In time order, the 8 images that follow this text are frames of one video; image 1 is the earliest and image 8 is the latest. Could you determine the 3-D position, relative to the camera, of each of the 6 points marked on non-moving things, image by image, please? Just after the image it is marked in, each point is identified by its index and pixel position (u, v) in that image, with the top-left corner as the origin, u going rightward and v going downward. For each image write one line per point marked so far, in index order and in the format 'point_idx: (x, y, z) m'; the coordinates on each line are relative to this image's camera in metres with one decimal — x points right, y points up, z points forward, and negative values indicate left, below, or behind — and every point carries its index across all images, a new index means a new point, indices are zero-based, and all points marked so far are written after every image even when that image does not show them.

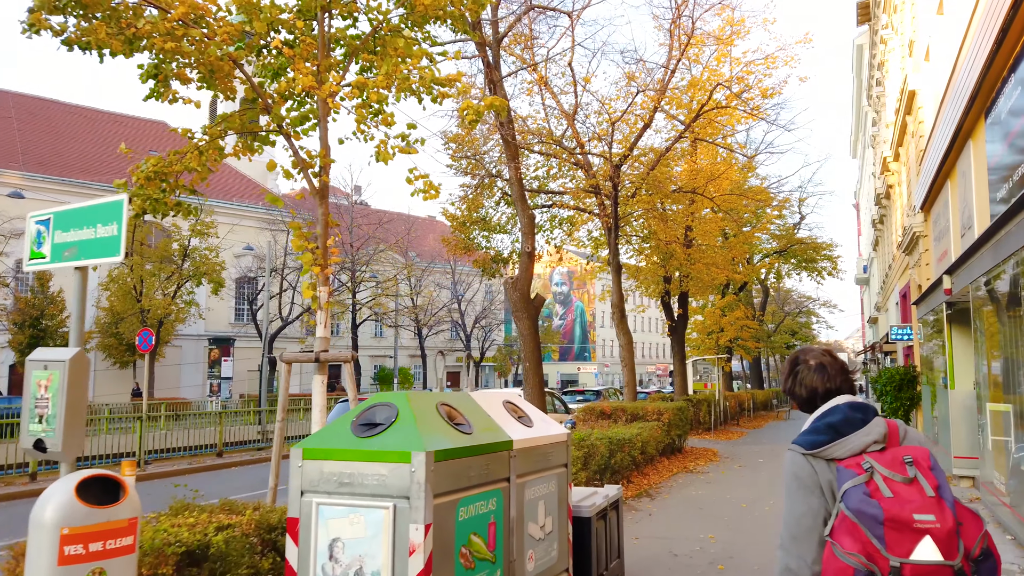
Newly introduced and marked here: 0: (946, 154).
0: (+6.6, +2.1, +11.7) m
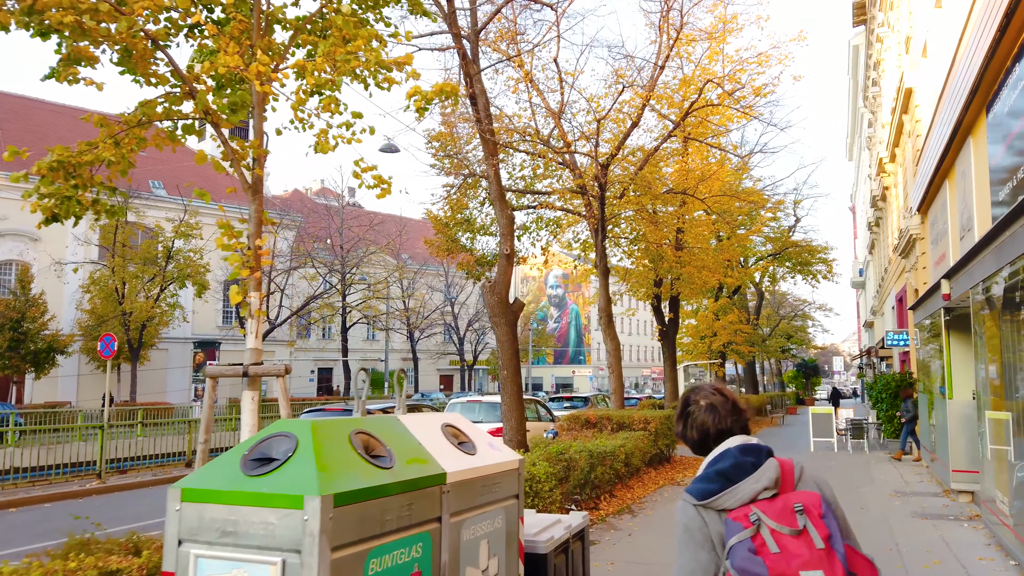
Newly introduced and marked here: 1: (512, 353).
0: (+6.3, +2.0, +11.2) m
1: (0.0, -0.9, +10.9) m
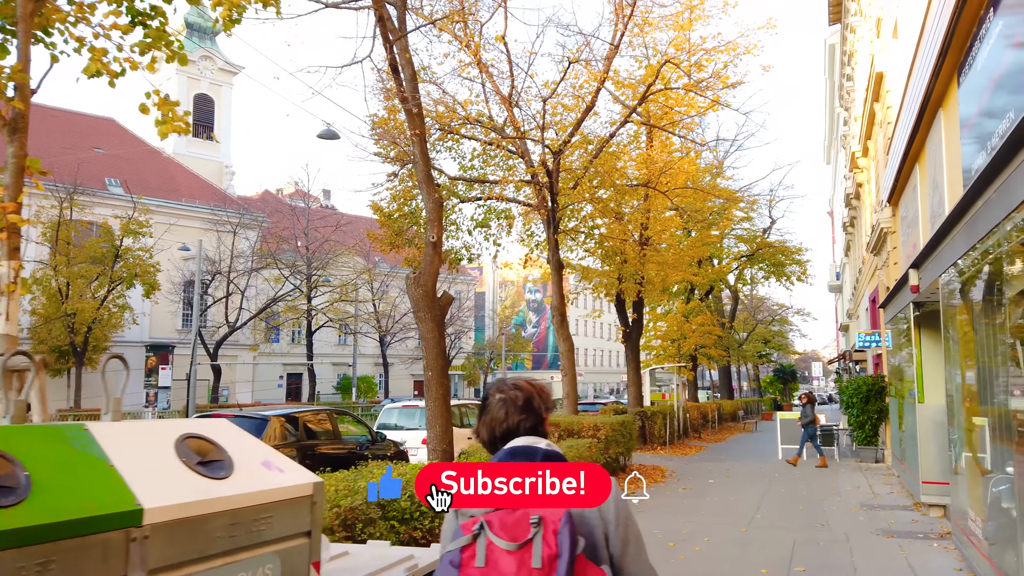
0: (+5.3, +2.1, +10.2) m
1: (-0.9, -0.8, +9.8) m
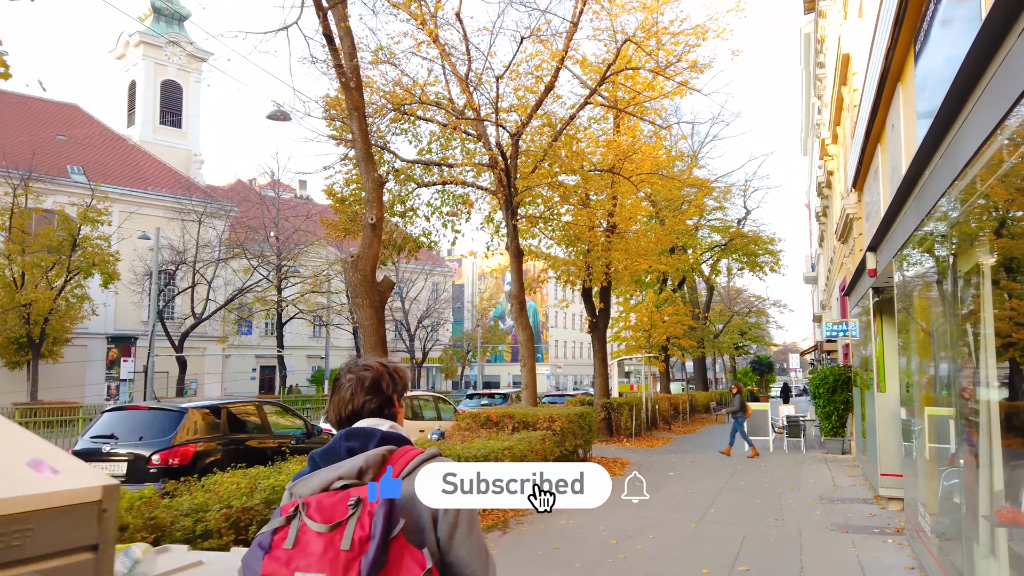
0: (+4.6, +2.3, +9.8) m
1: (-1.6, -0.6, +9.3) m
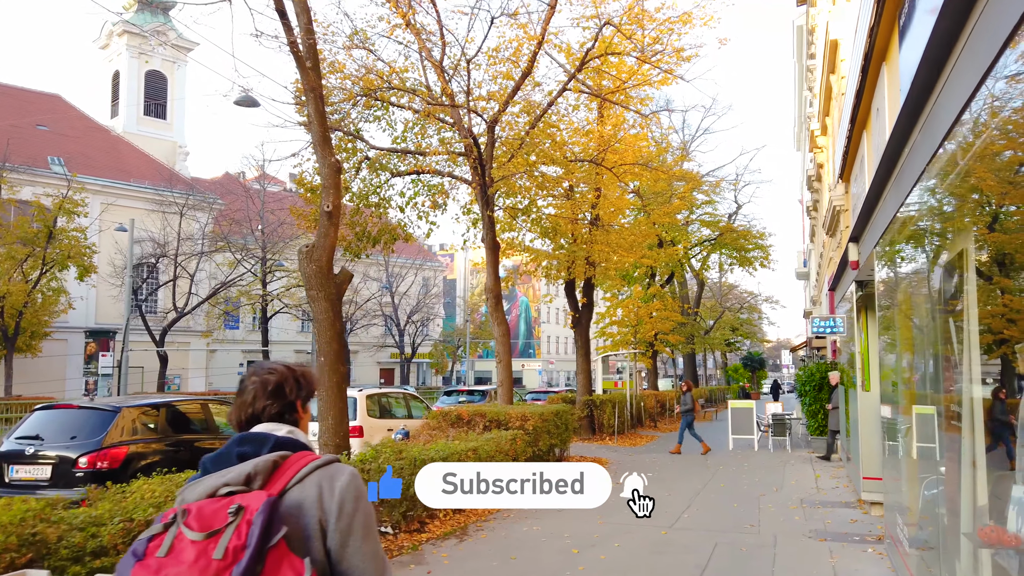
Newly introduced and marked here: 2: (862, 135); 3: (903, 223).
0: (+4.2, +2.4, +9.3) m
1: (-2.0, -0.5, +8.8) m
2: (+4.7, +2.1, +10.3) m
3: (+3.5, +0.5, +7.0) m
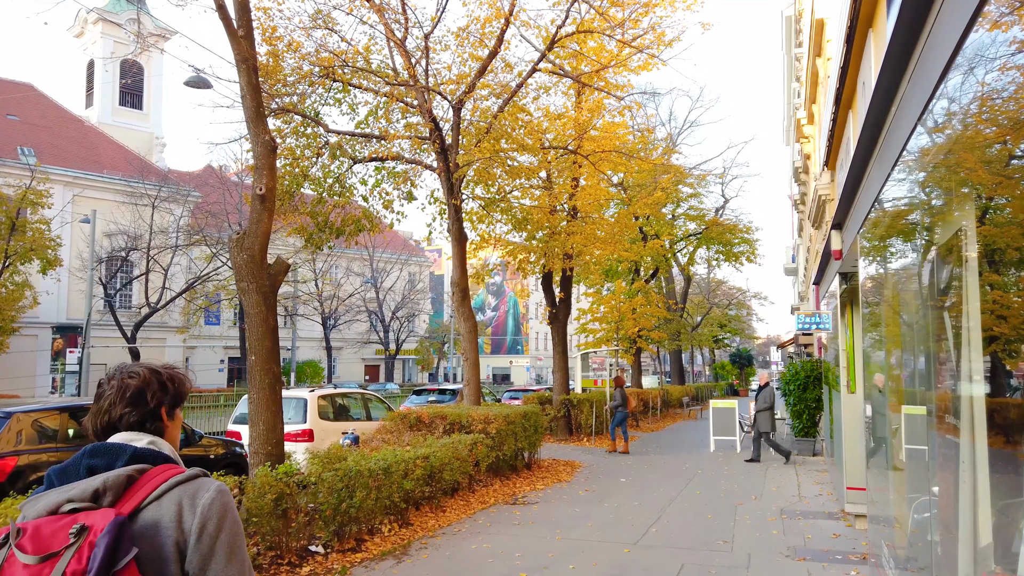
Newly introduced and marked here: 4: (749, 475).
0: (+3.7, +2.4, +8.6) m
1: (-2.5, -0.4, +7.9) m
2: (+4.2, +2.1, +9.6) m
3: (+3.0, +0.5, +6.2) m
4: (+3.8, -3.0, +12.3) m
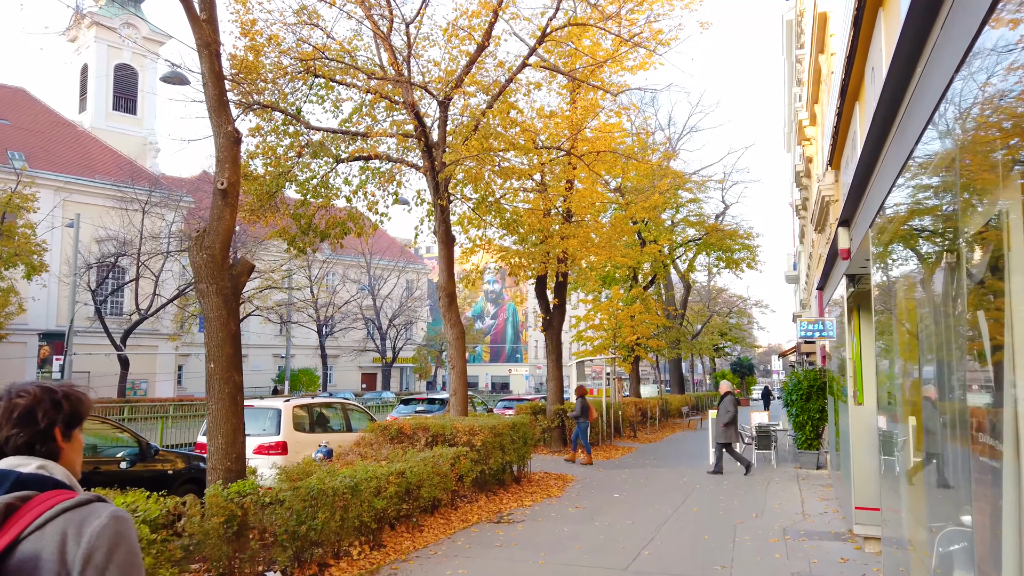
0: (+3.5, +2.4, +8.0) m
1: (-2.7, -0.5, +7.4) m
2: (+4.0, +2.1, +9.0) m
3: (+2.9, +0.5, +5.7) m
4: (+3.6, -3.1, +11.7) m
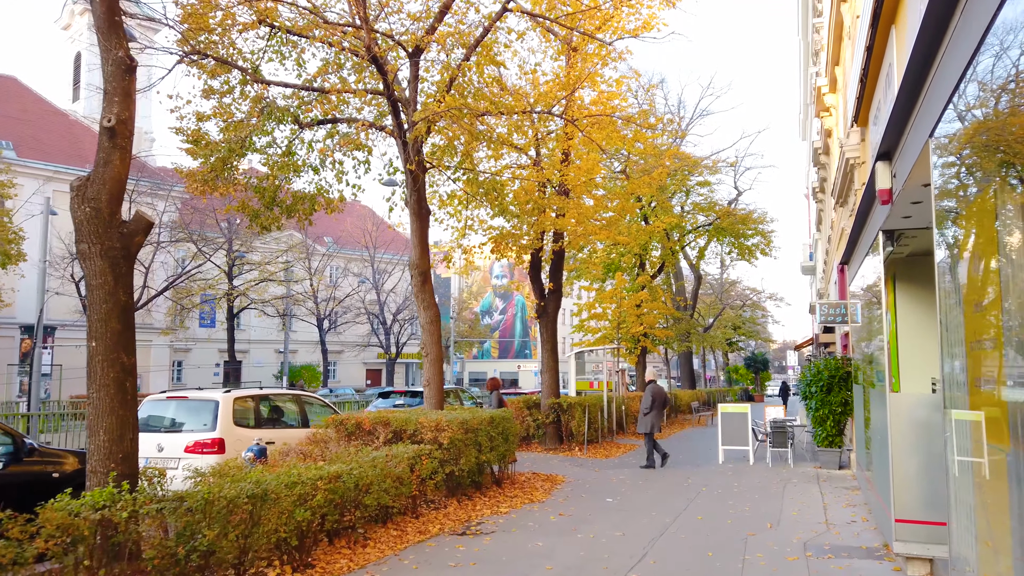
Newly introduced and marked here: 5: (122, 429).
0: (+3.2, +2.7, +6.5) m
1: (-3.1, -0.2, +6.0) m
2: (+3.7, +2.4, +7.5) m
3: (+2.5, +0.8, +4.2) m
4: (+3.3, -2.7, +10.2) m
5: (-3.0, -1.1, +5.9) m
